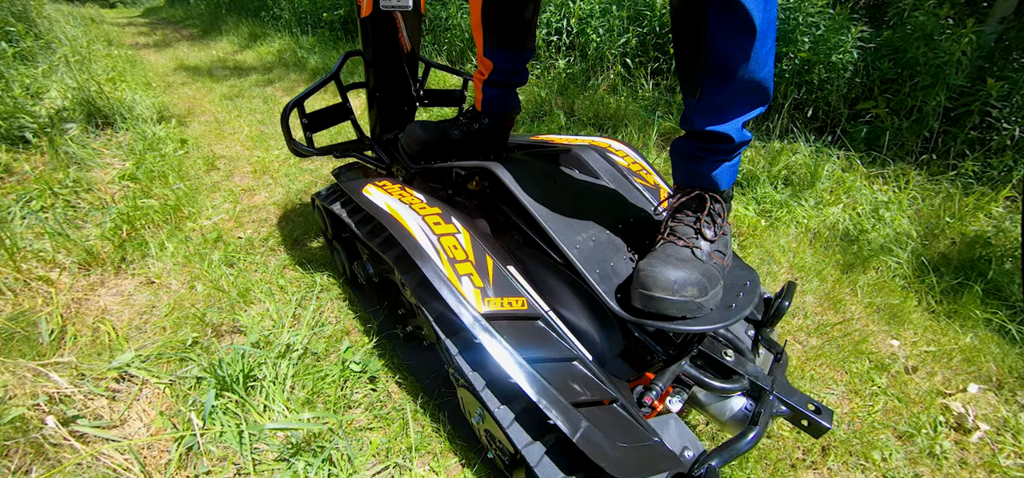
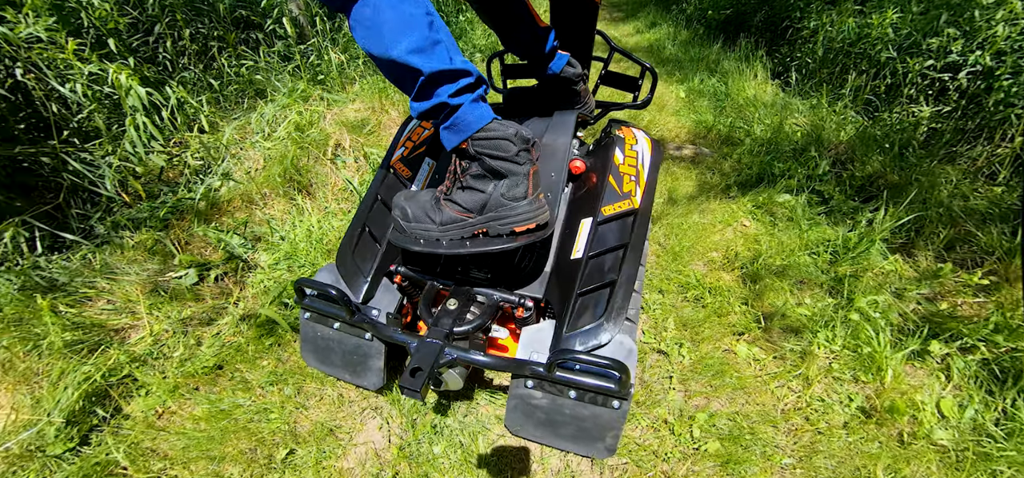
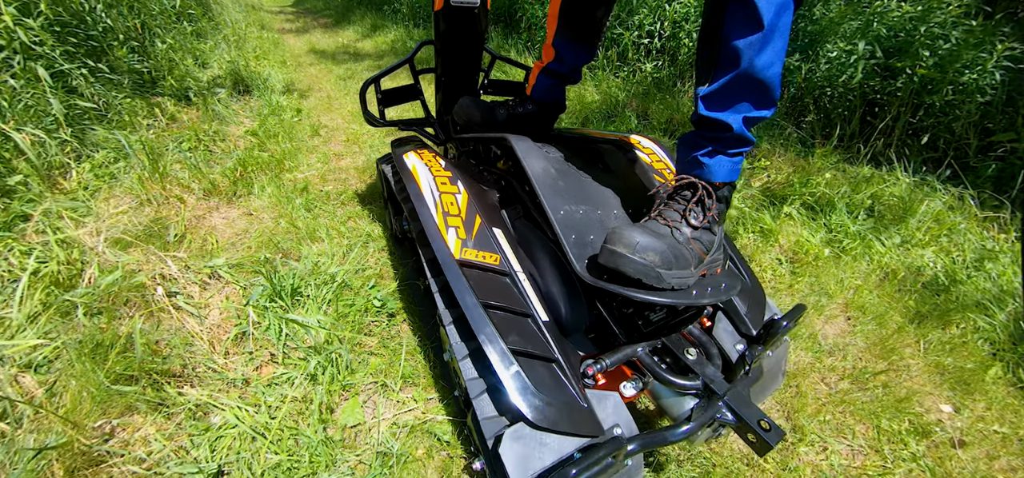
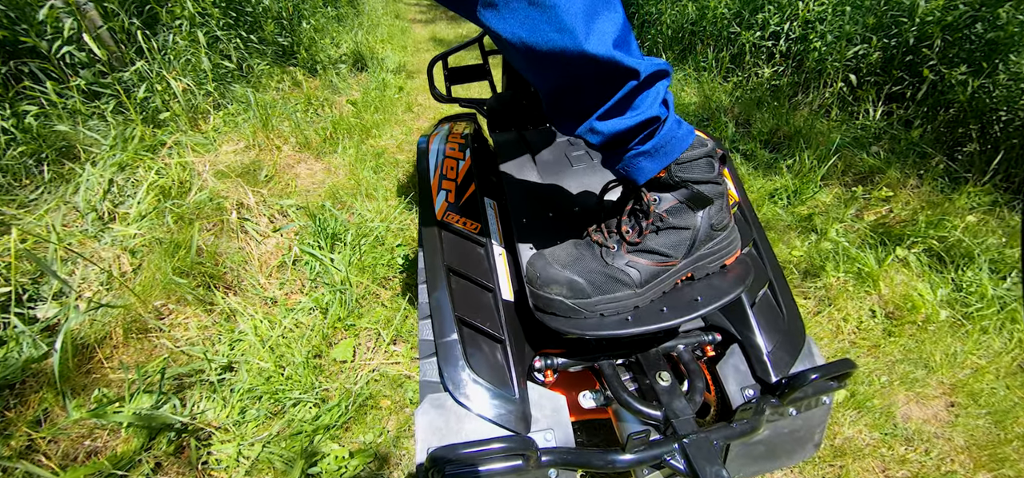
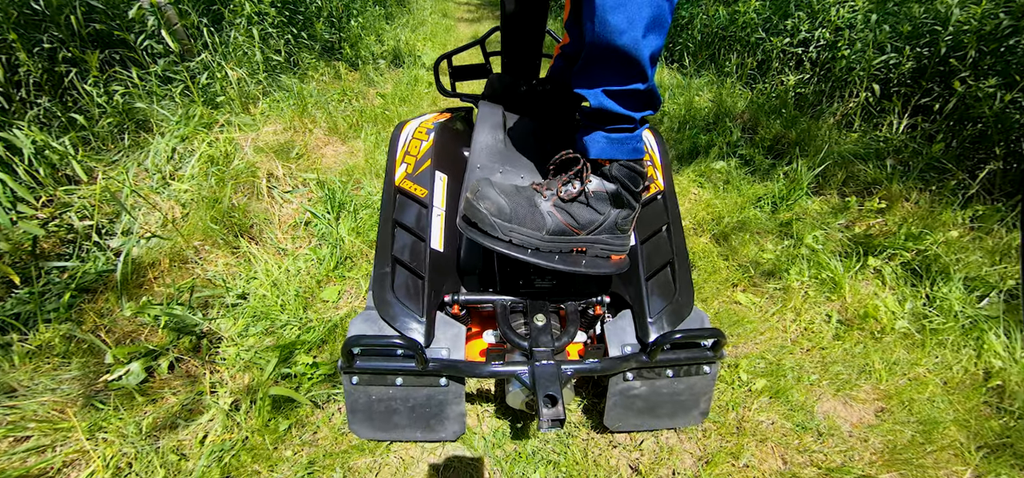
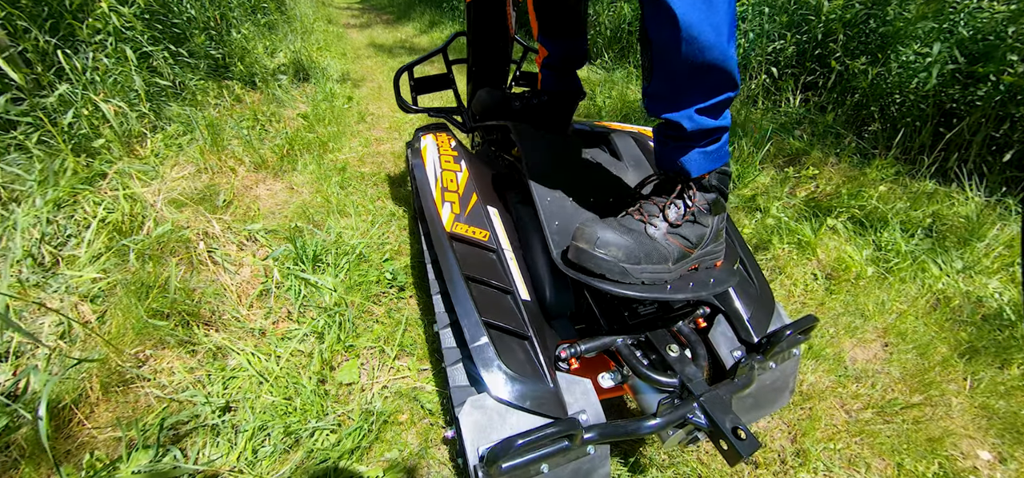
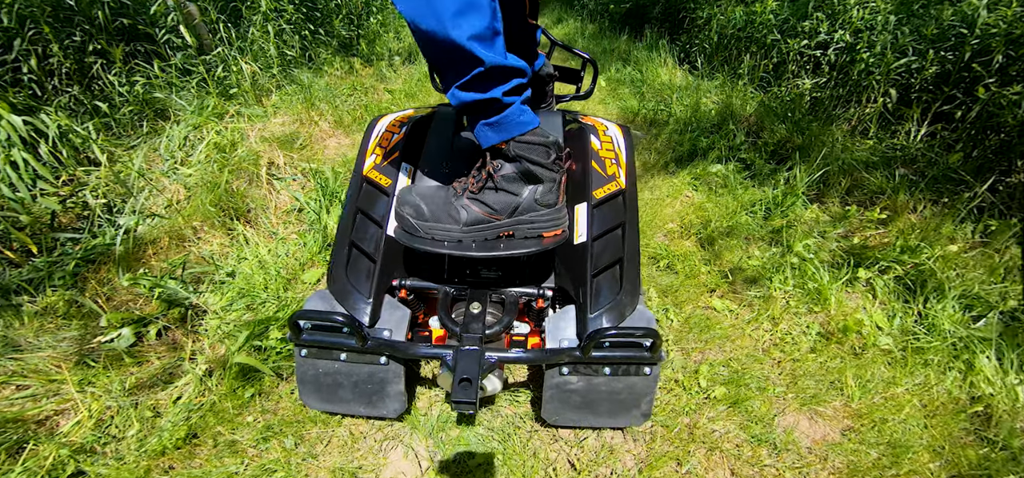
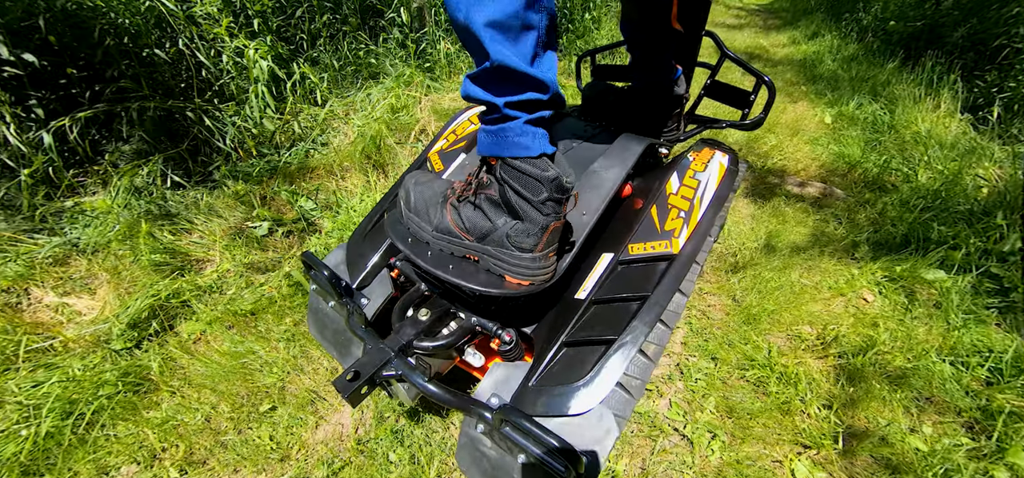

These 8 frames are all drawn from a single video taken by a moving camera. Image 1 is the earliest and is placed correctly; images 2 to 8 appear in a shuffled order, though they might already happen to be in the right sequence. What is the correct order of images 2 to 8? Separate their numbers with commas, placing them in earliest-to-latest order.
3, 6, 4, 5, 7, 2, 8
